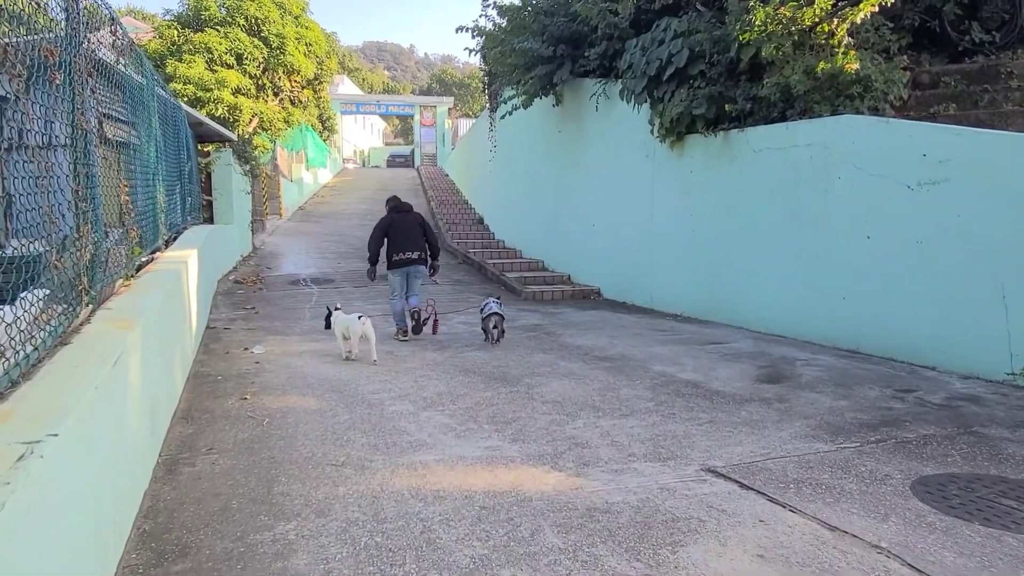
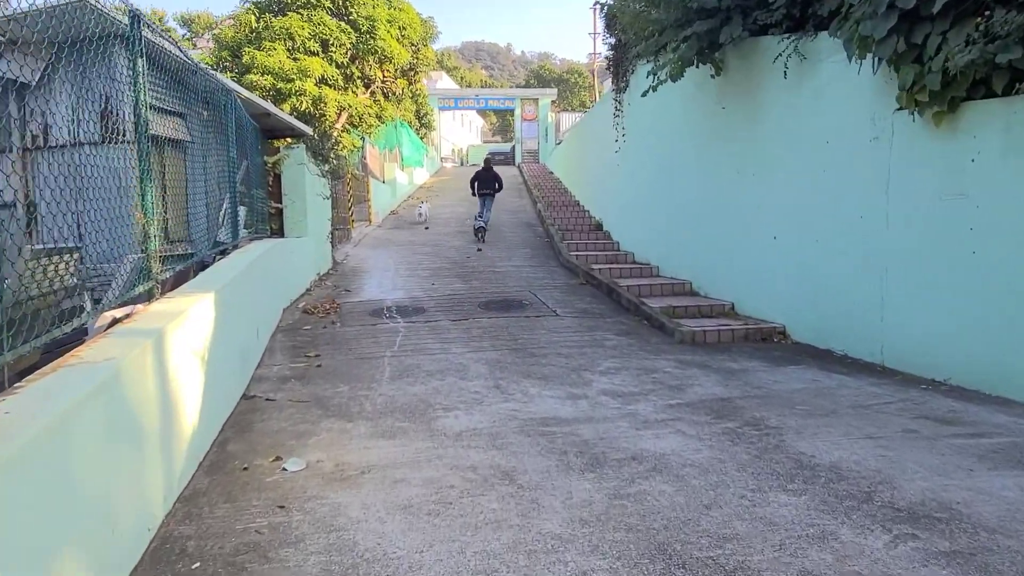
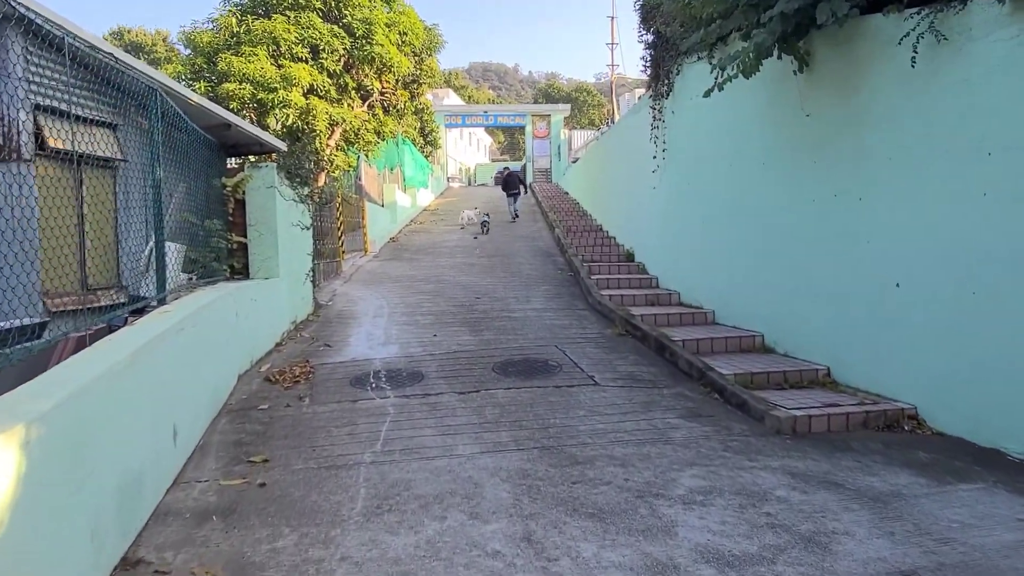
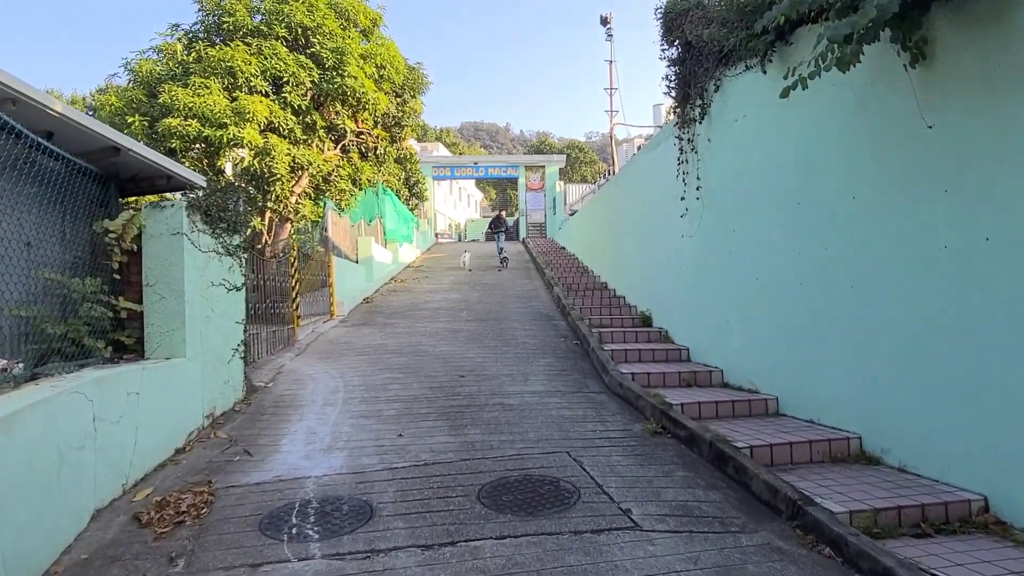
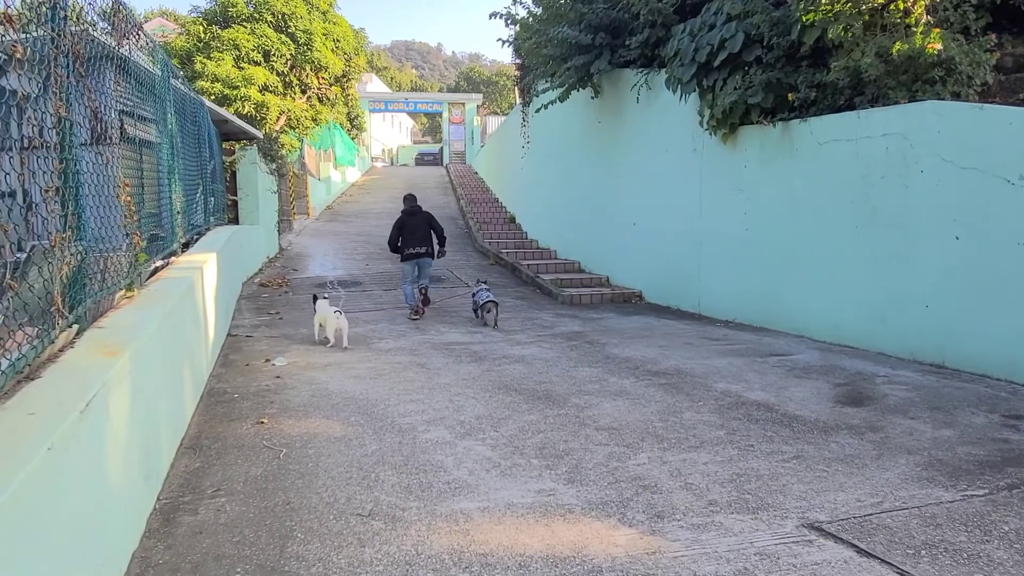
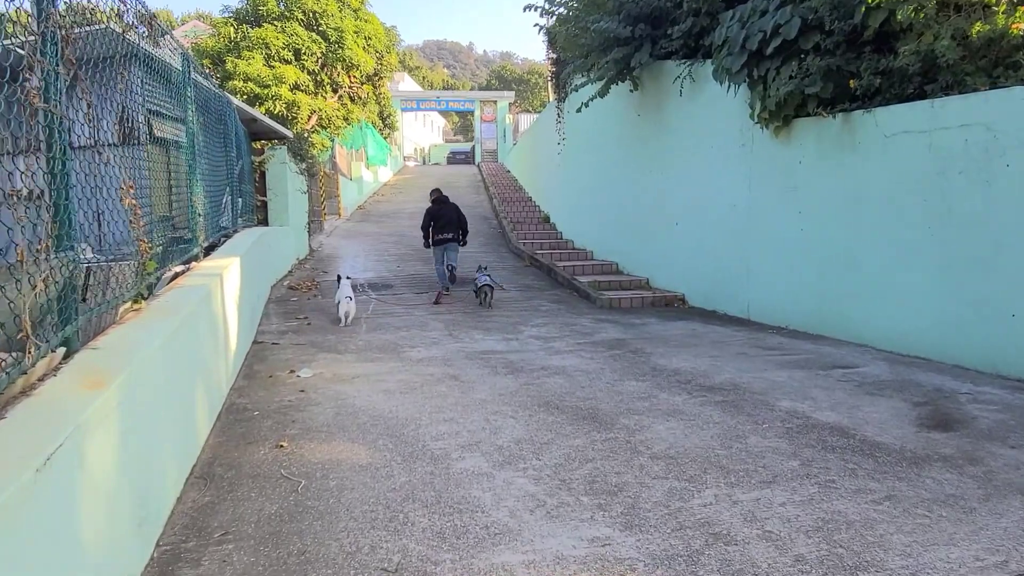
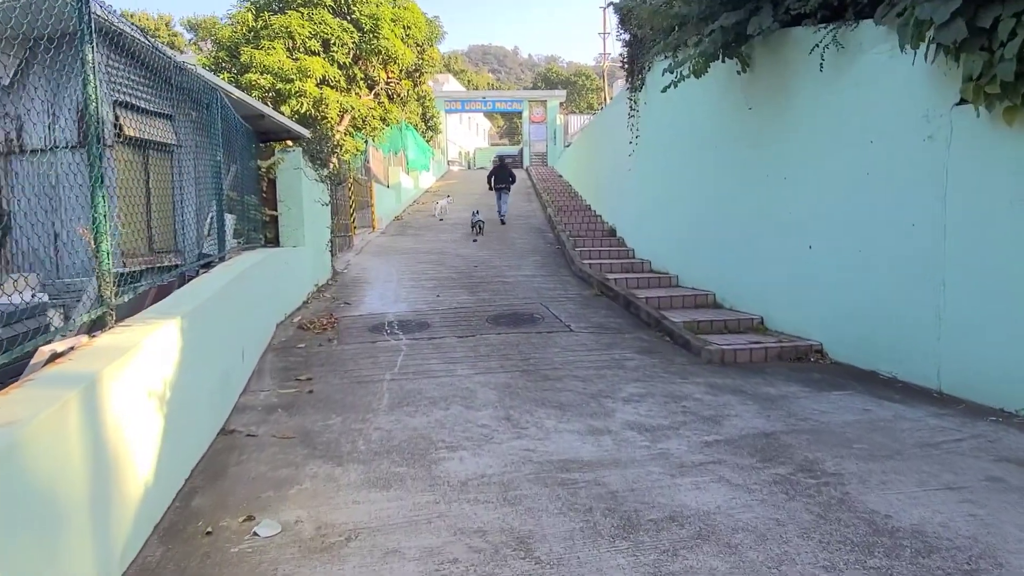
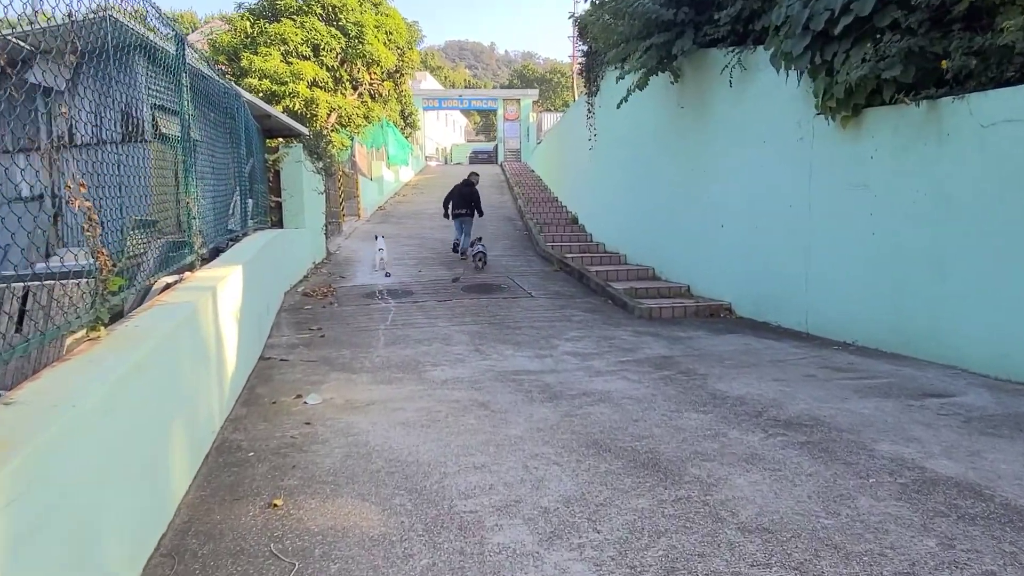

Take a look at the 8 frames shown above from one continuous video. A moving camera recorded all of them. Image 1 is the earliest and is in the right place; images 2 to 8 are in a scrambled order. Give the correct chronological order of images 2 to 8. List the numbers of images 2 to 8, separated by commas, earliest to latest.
5, 6, 8, 2, 7, 3, 4
